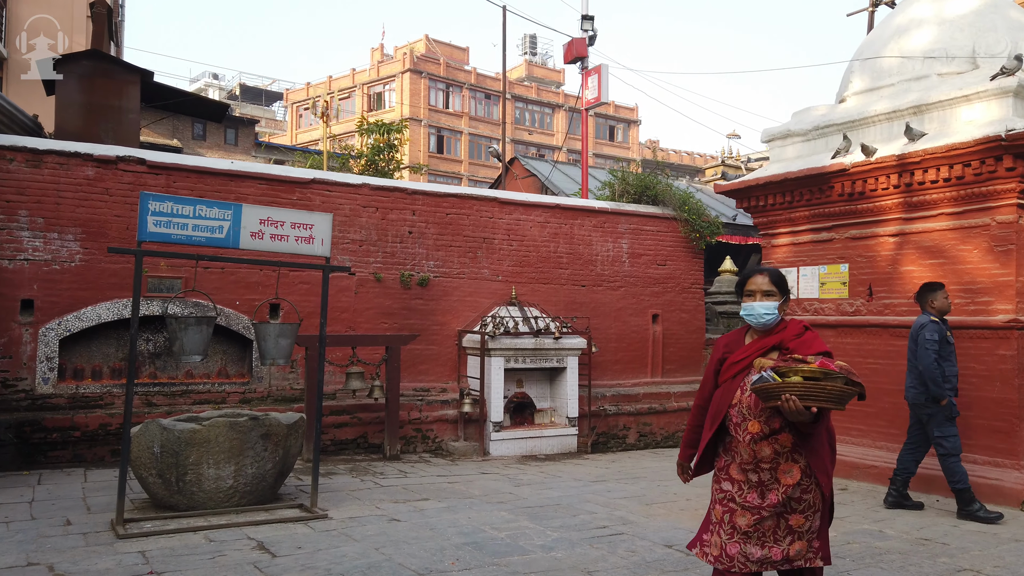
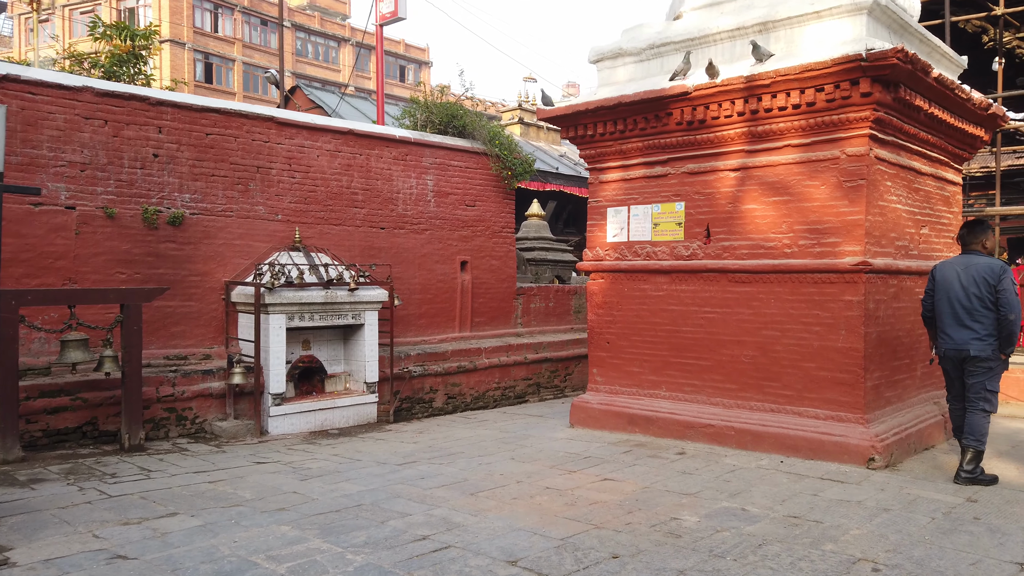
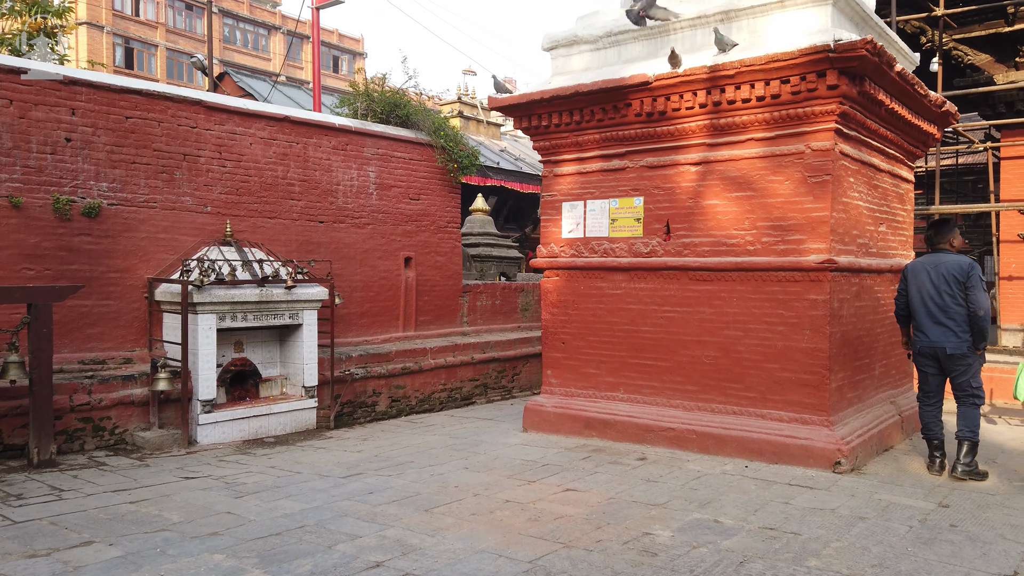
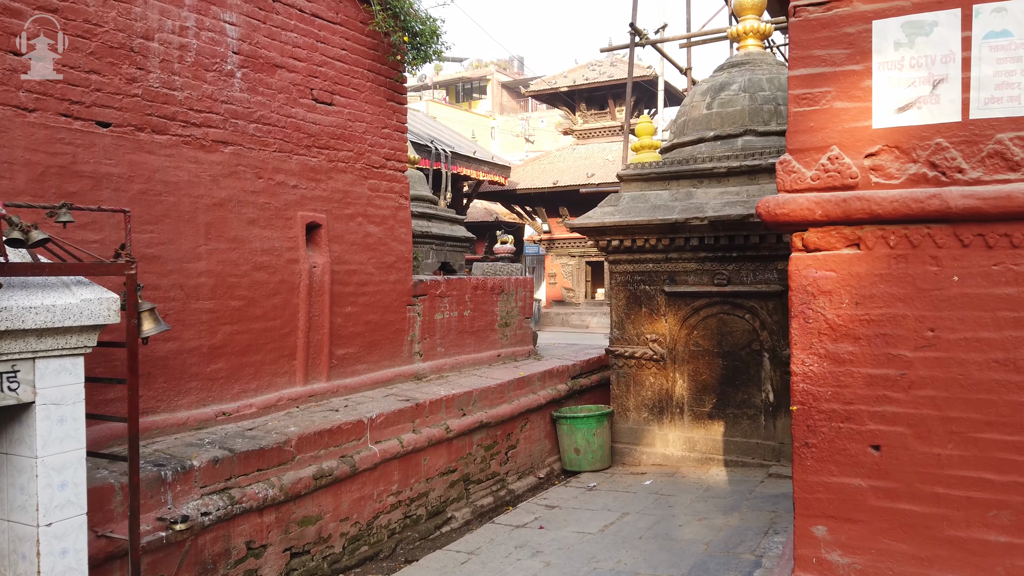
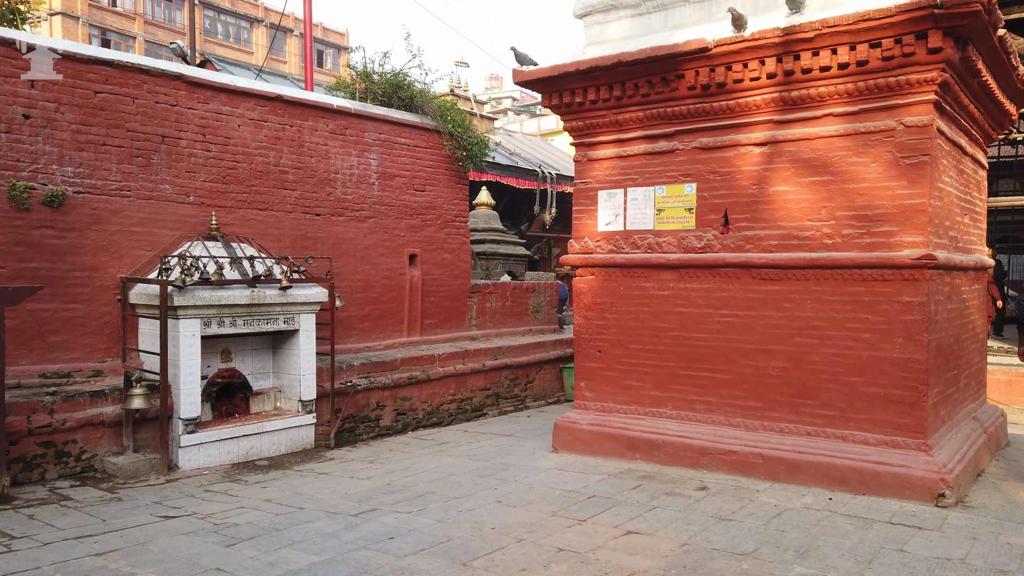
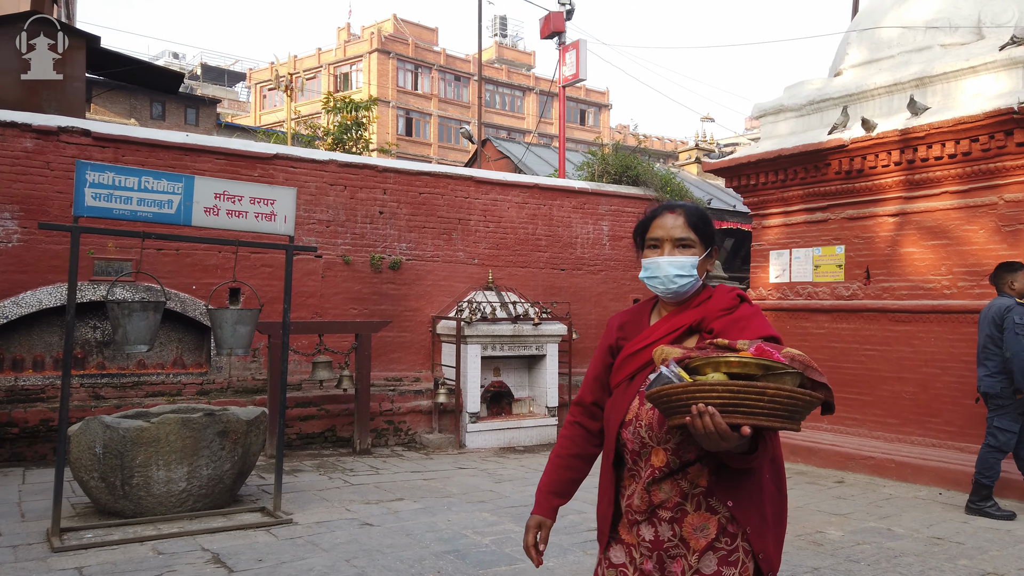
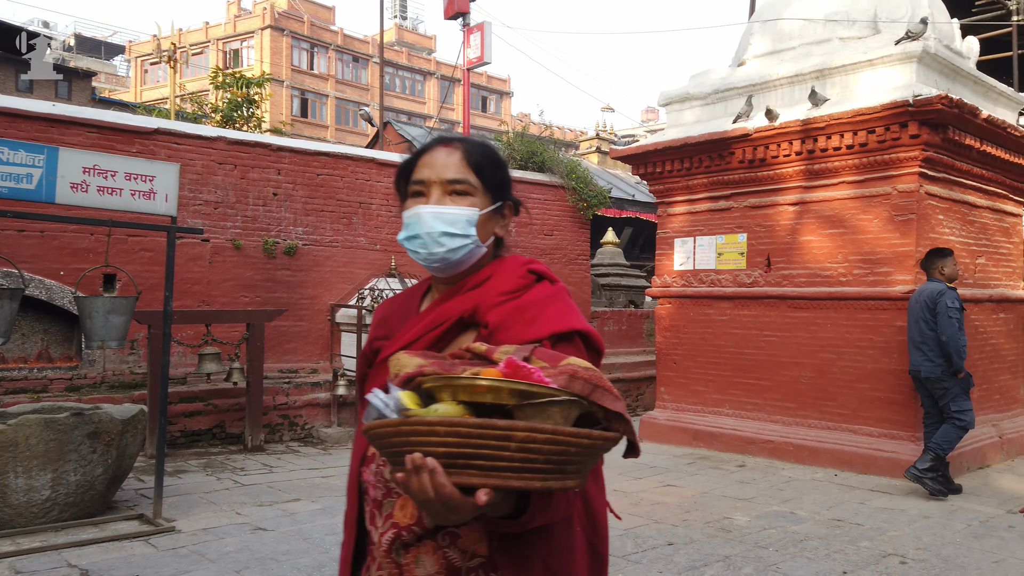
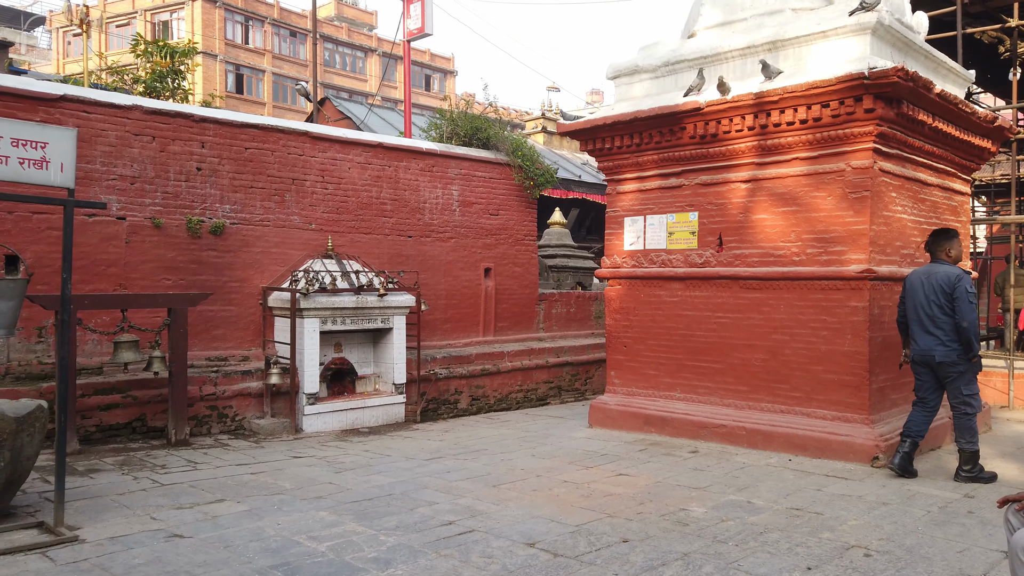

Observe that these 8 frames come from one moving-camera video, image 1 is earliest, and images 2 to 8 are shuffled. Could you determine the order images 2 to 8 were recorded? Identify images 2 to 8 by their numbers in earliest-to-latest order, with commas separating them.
6, 7, 8, 2, 3, 5, 4
